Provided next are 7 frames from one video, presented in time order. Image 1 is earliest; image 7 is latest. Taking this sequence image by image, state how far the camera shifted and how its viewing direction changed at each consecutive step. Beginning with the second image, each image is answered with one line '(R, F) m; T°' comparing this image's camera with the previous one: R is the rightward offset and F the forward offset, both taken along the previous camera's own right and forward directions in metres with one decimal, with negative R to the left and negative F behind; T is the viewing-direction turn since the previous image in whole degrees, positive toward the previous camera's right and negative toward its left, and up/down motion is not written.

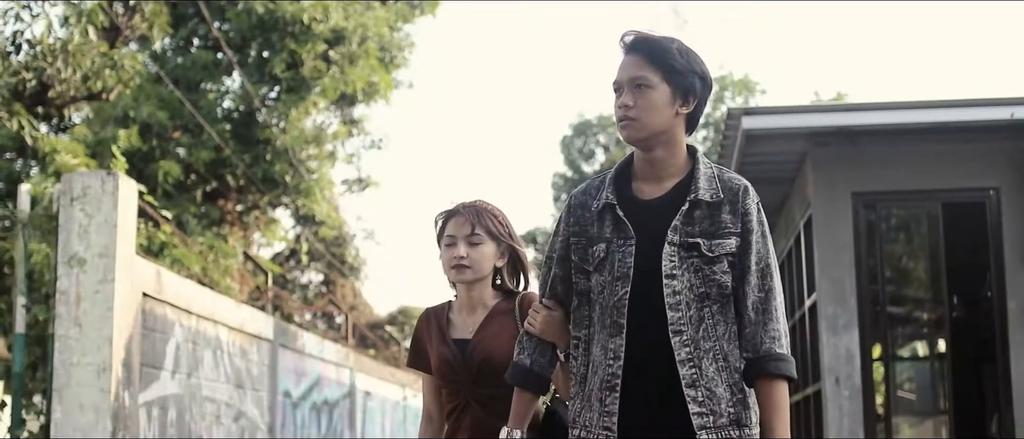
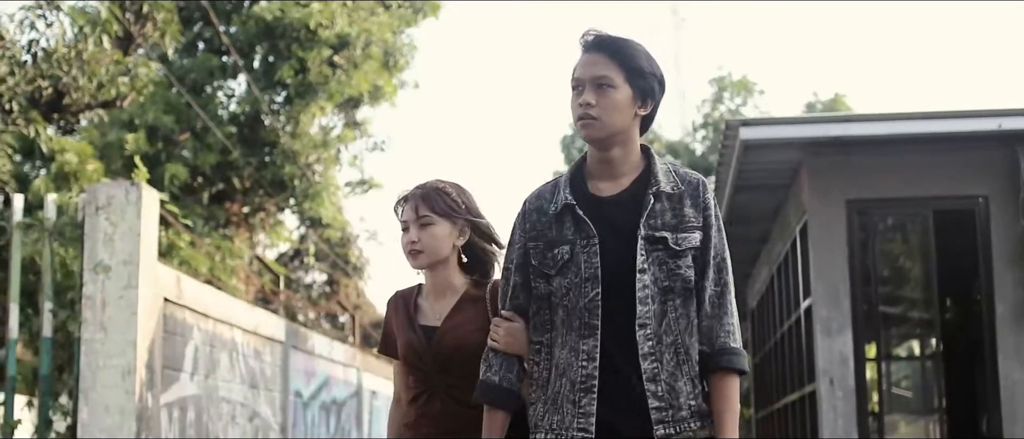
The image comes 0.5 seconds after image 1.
(0.0, -0.2) m; 0°
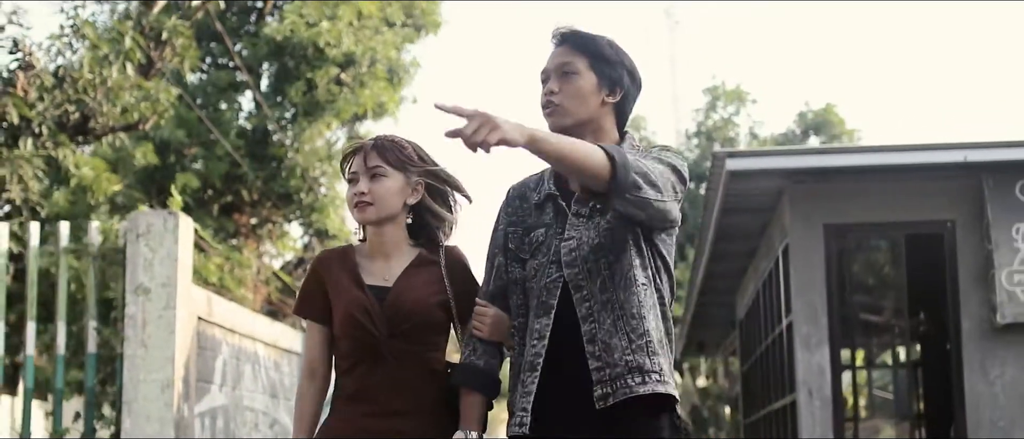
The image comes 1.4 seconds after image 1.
(0.0, -0.5) m; 0°
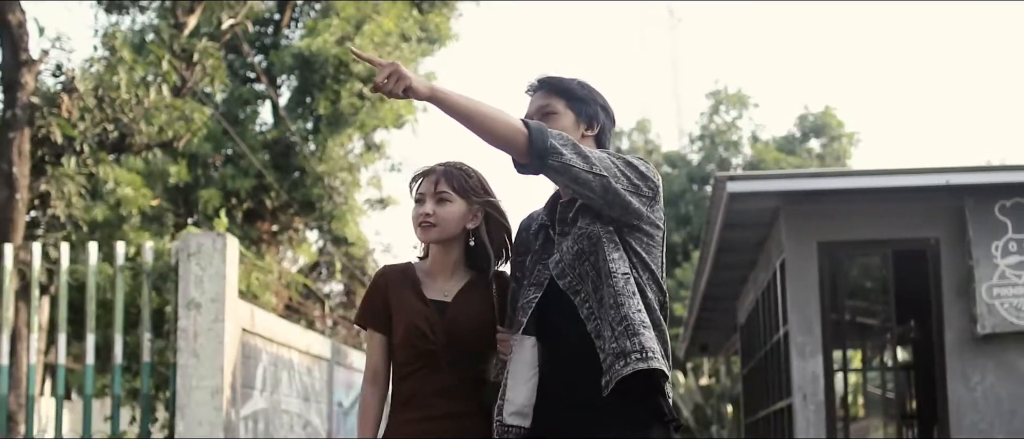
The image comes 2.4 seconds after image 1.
(-0.1, -0.6) m; 0°
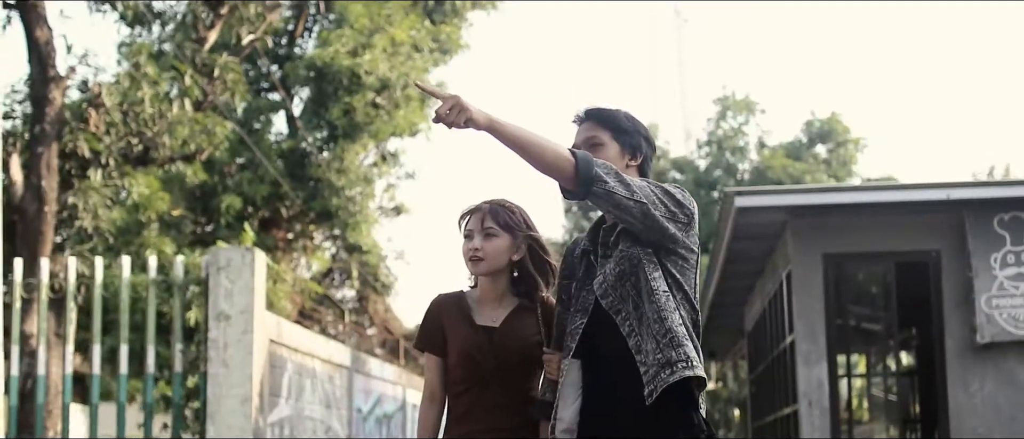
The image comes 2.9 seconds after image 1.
(-0.1, -0.3) m; 0°
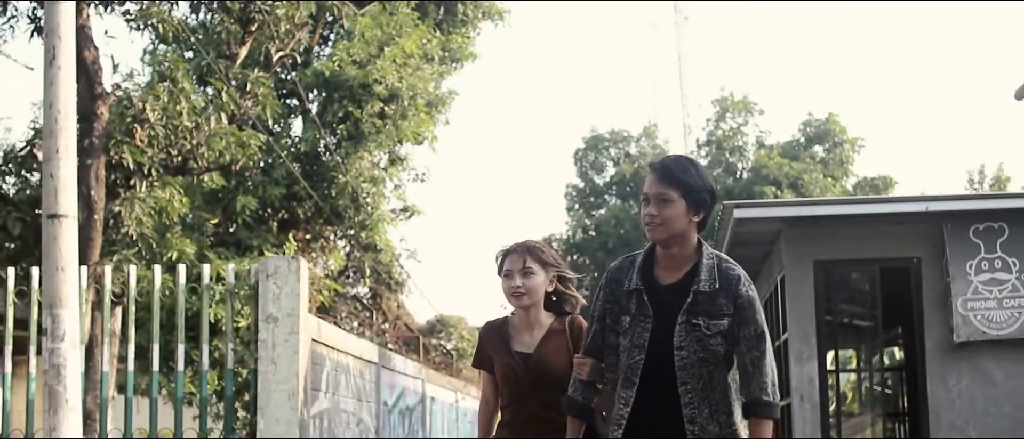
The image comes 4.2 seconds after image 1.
(-0.1, -0.7) m; 0°
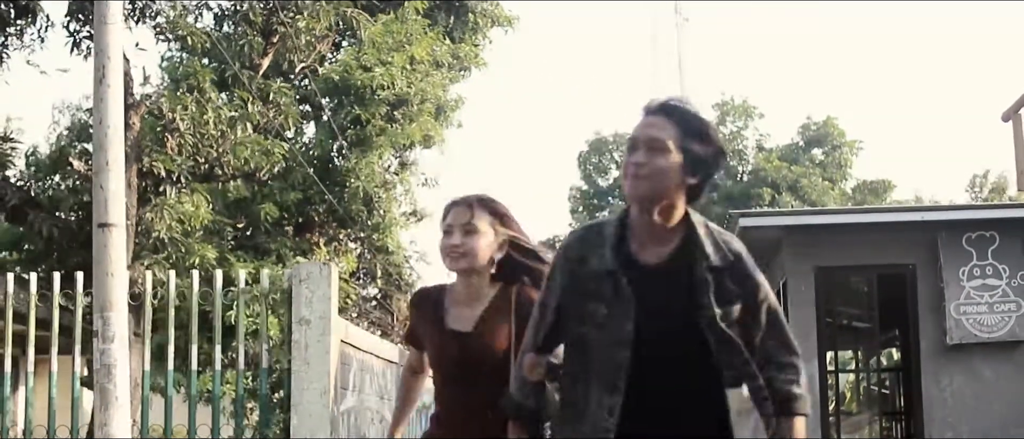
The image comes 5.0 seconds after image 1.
(-0.1, -0.5) m; 0°
